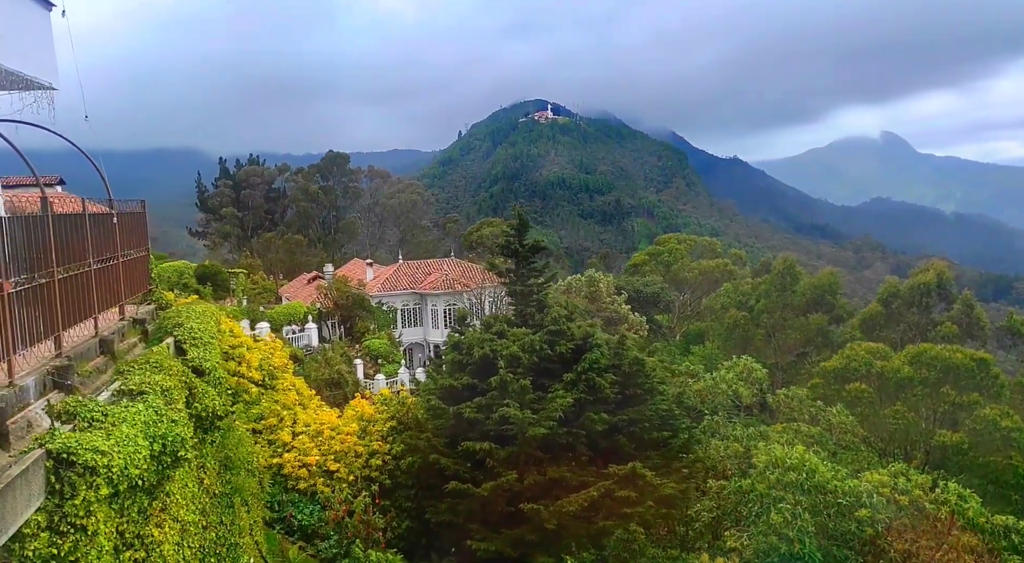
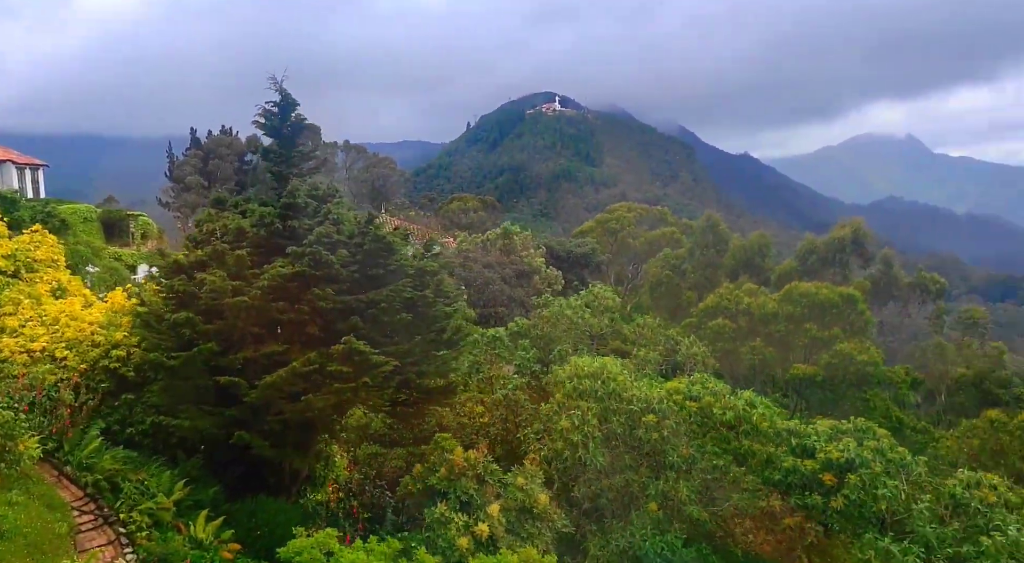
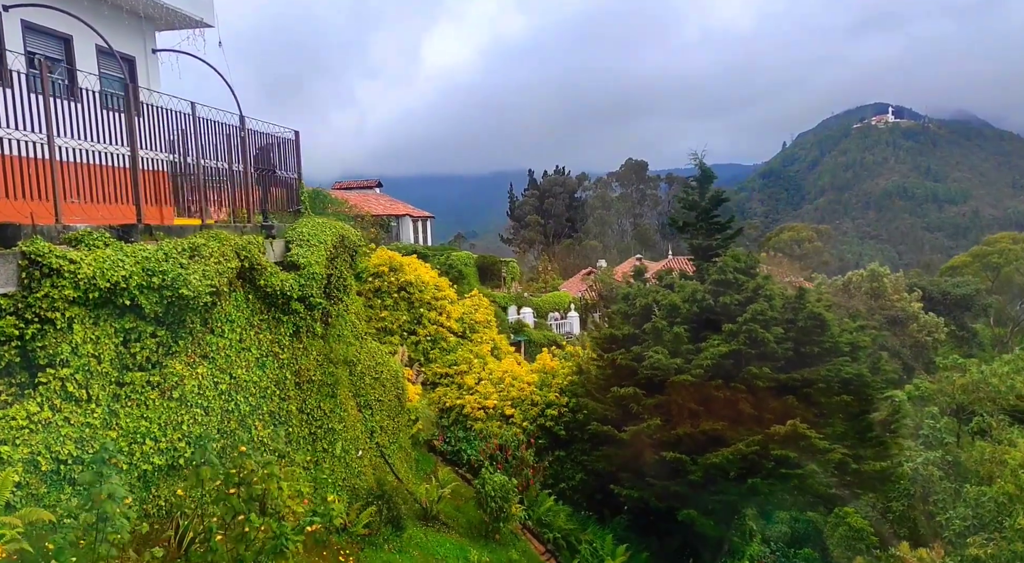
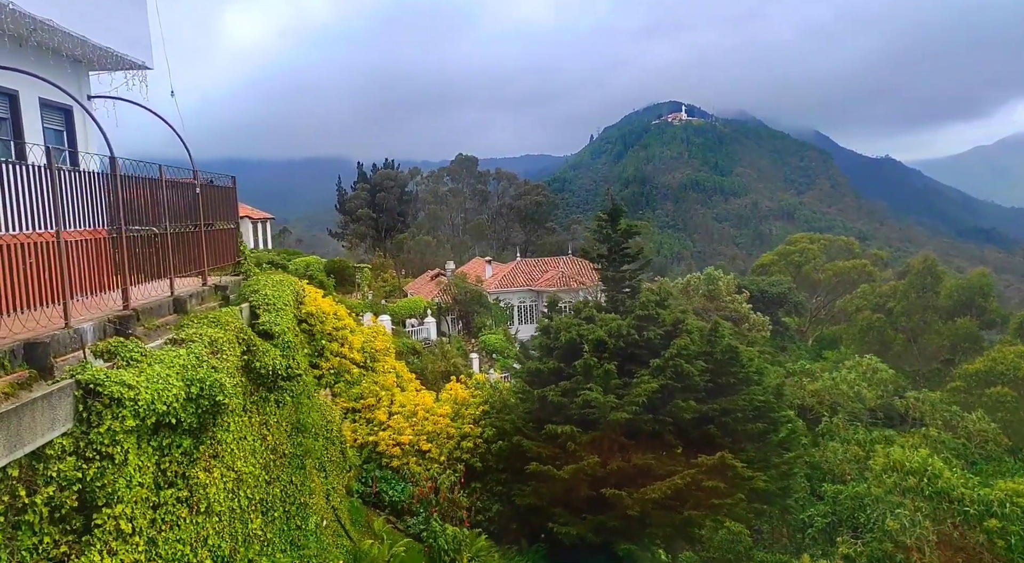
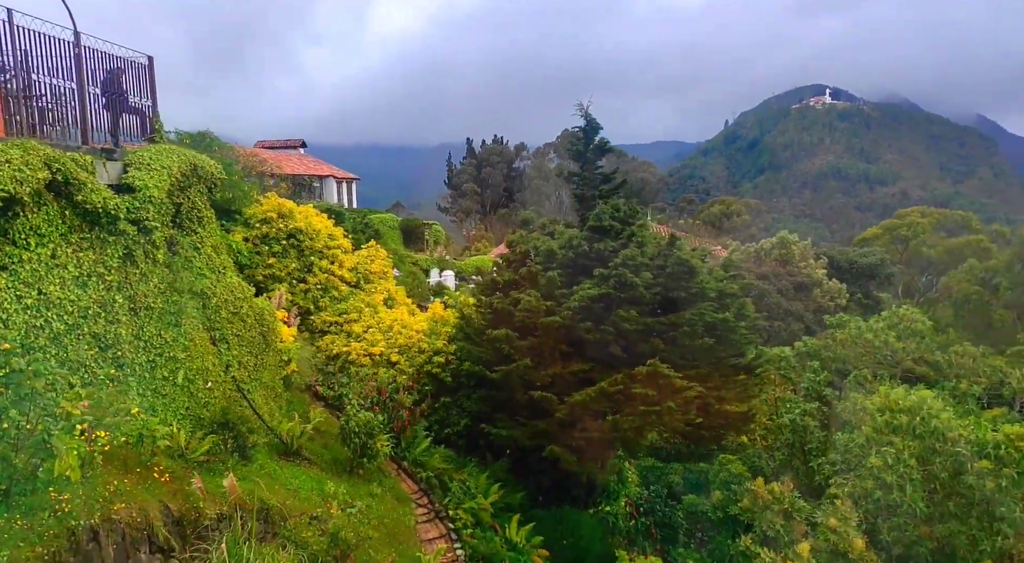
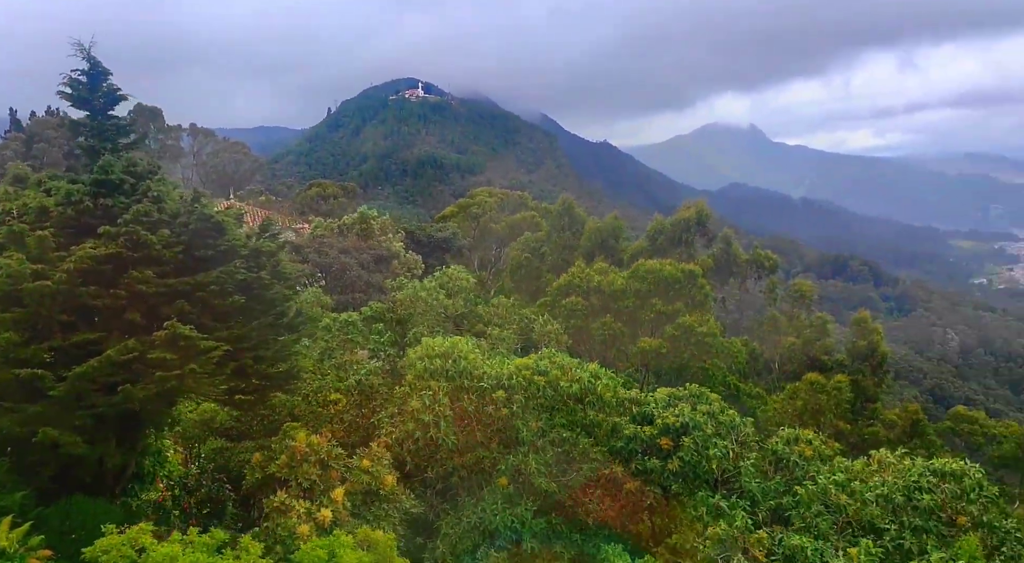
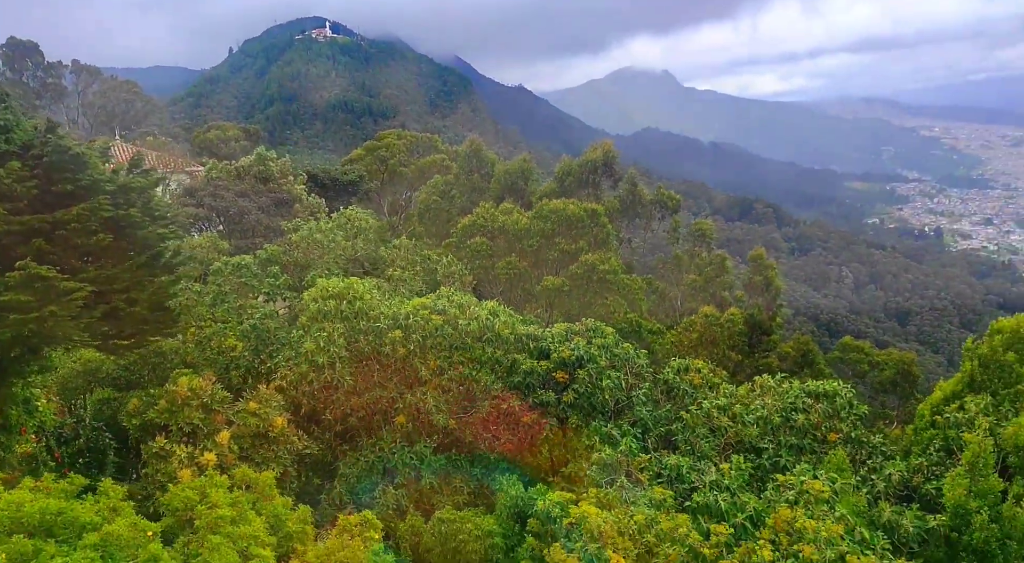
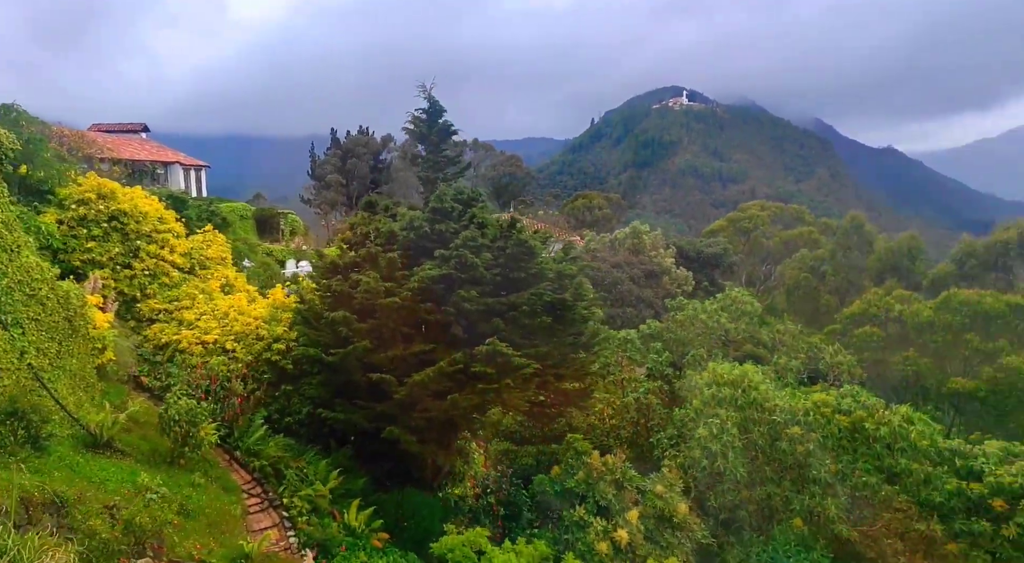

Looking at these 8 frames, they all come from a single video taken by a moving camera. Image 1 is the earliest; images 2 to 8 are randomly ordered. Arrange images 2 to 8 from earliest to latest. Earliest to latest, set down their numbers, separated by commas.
4, 3, 5, 8, 2, 6, 7
